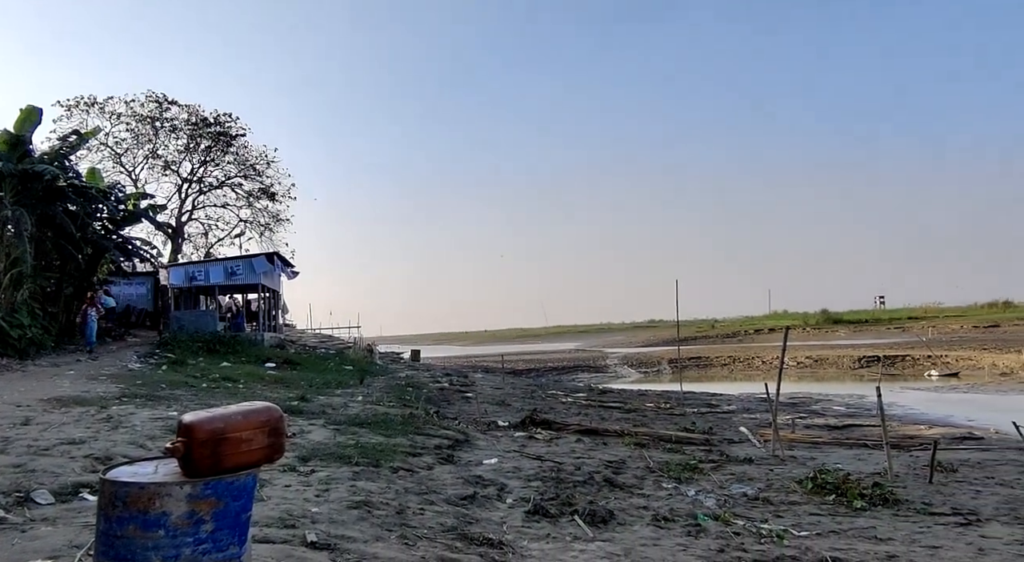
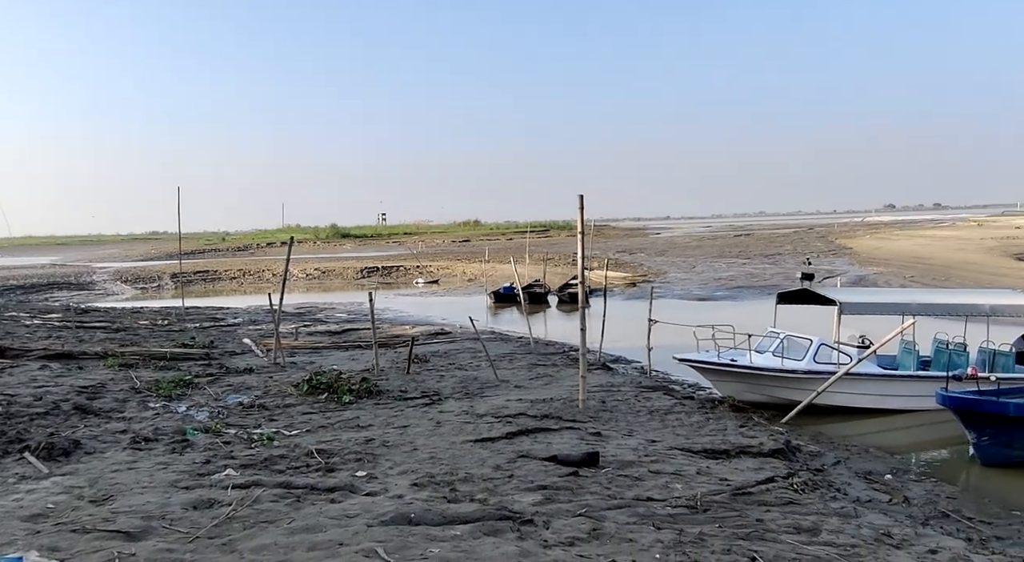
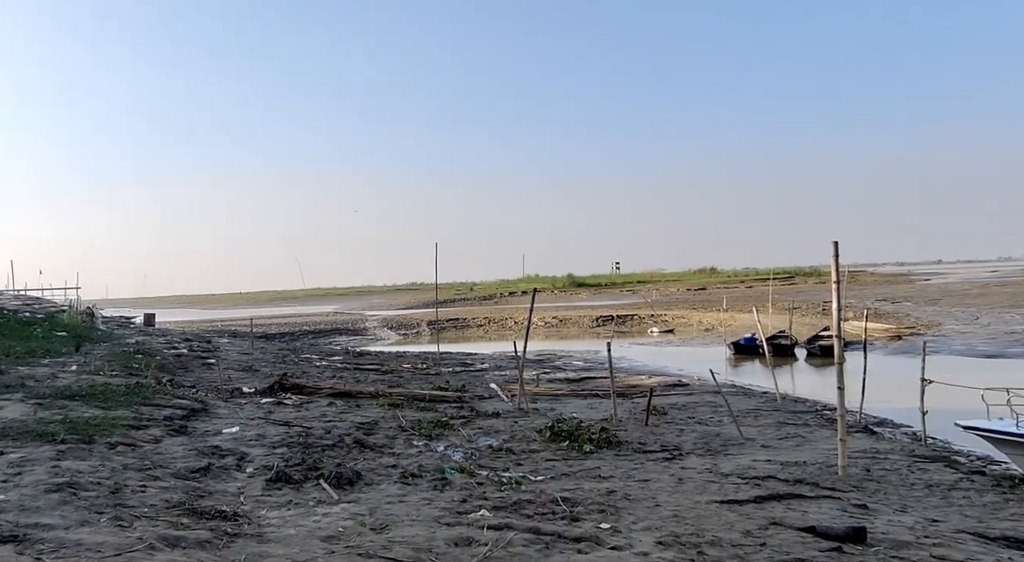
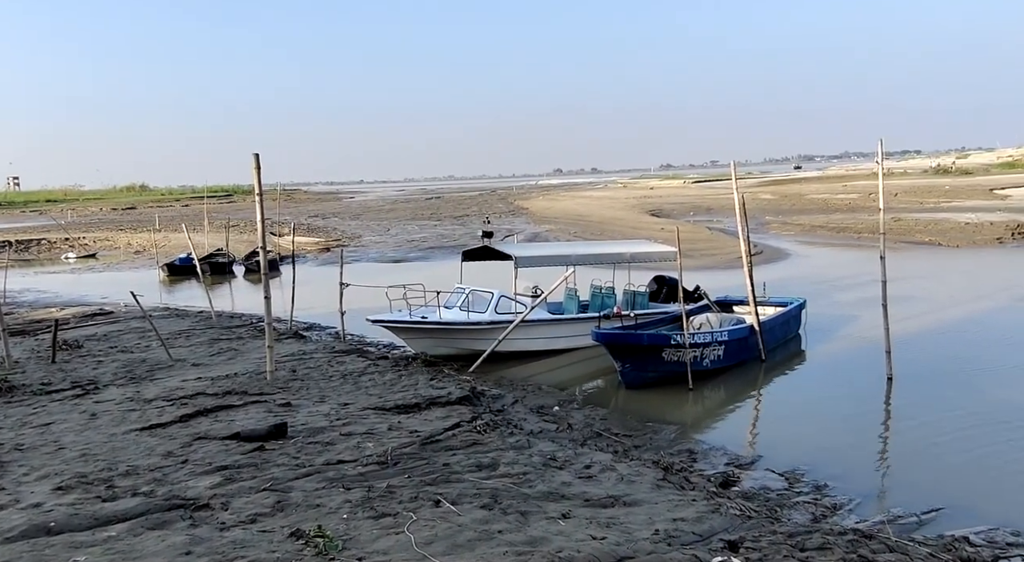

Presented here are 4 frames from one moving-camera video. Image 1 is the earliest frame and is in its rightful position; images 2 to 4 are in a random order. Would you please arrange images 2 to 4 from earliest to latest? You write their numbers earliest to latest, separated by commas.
3, 2, 4
